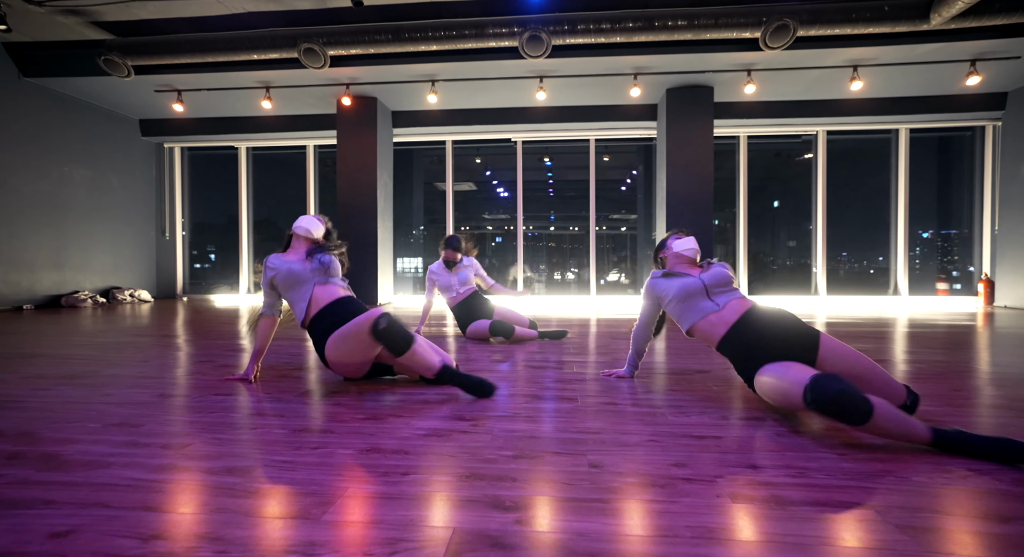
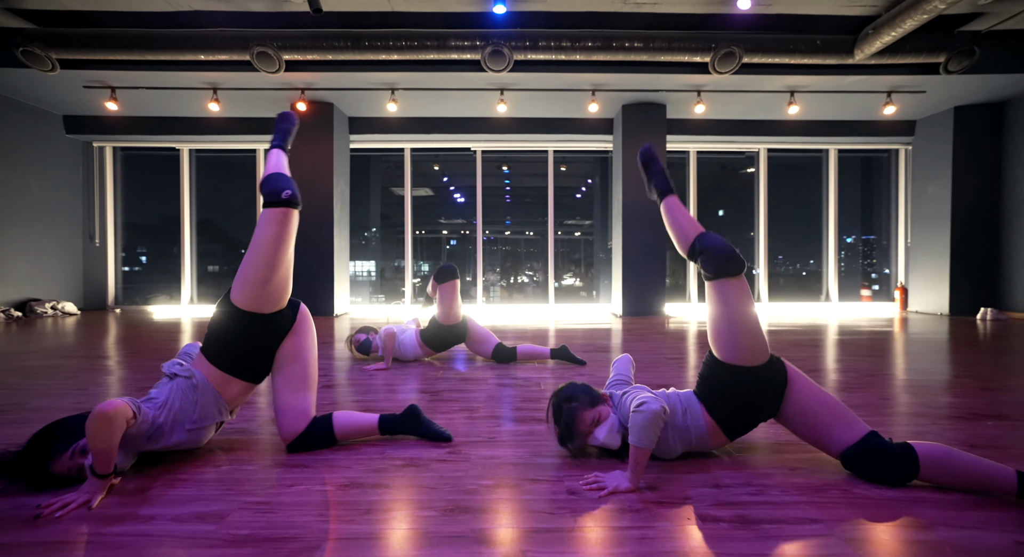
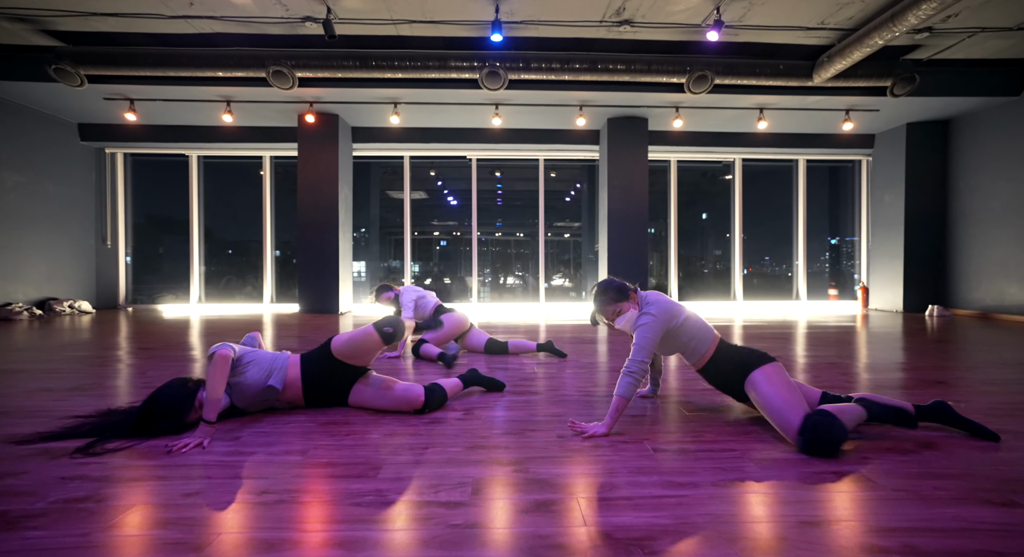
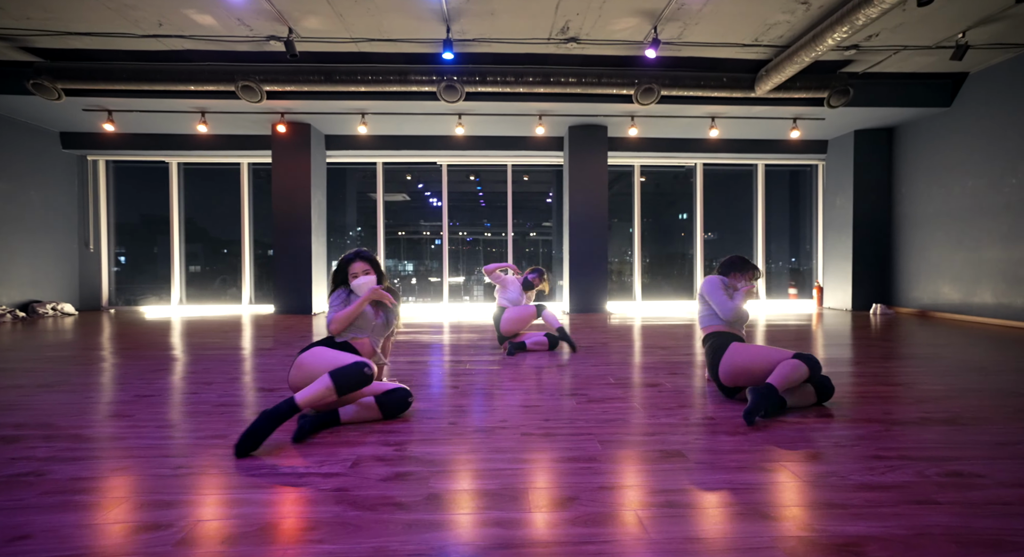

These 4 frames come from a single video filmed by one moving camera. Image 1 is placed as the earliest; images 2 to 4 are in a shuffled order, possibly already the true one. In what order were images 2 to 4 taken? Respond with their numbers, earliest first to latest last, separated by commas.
2, 3, 4
